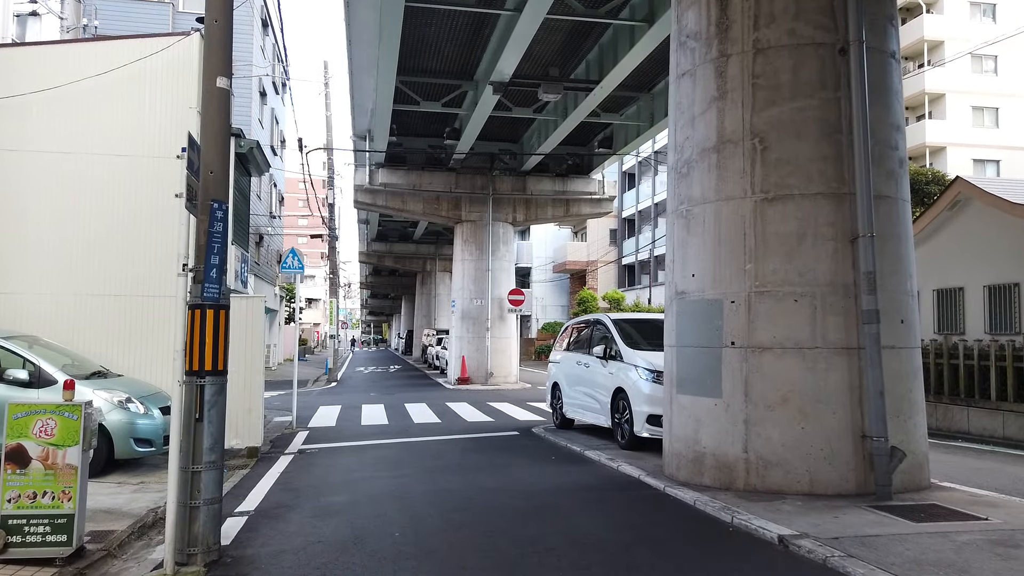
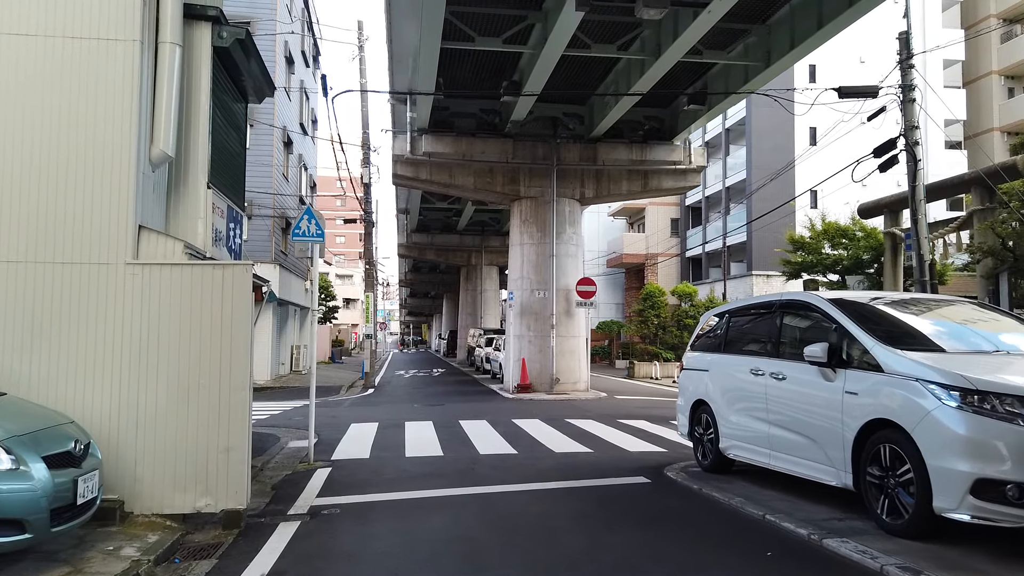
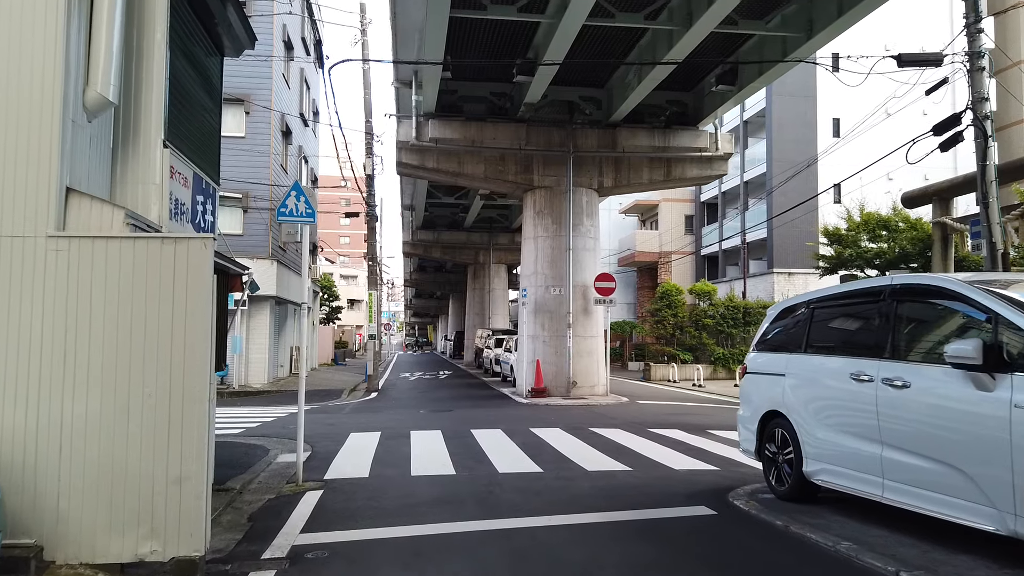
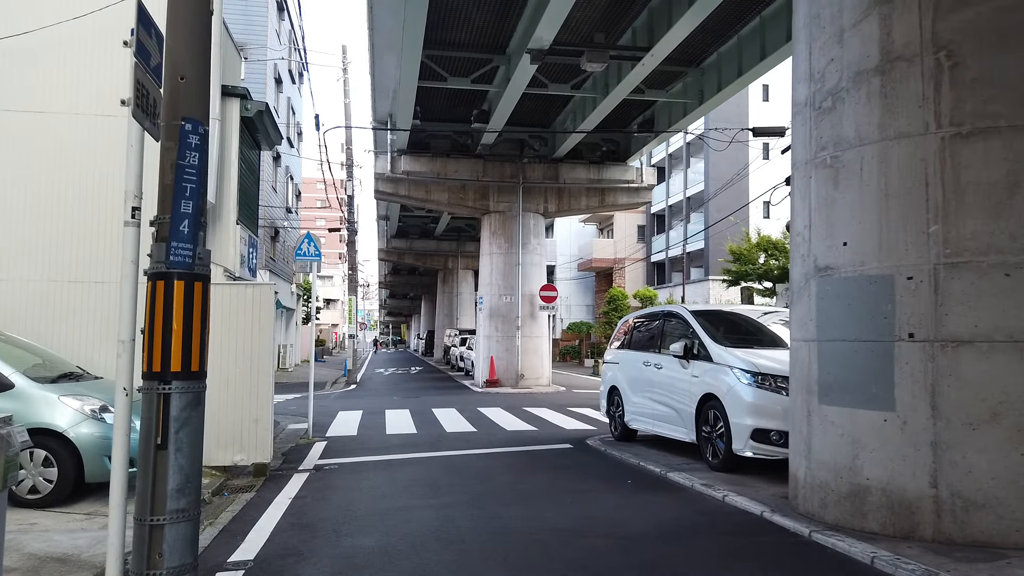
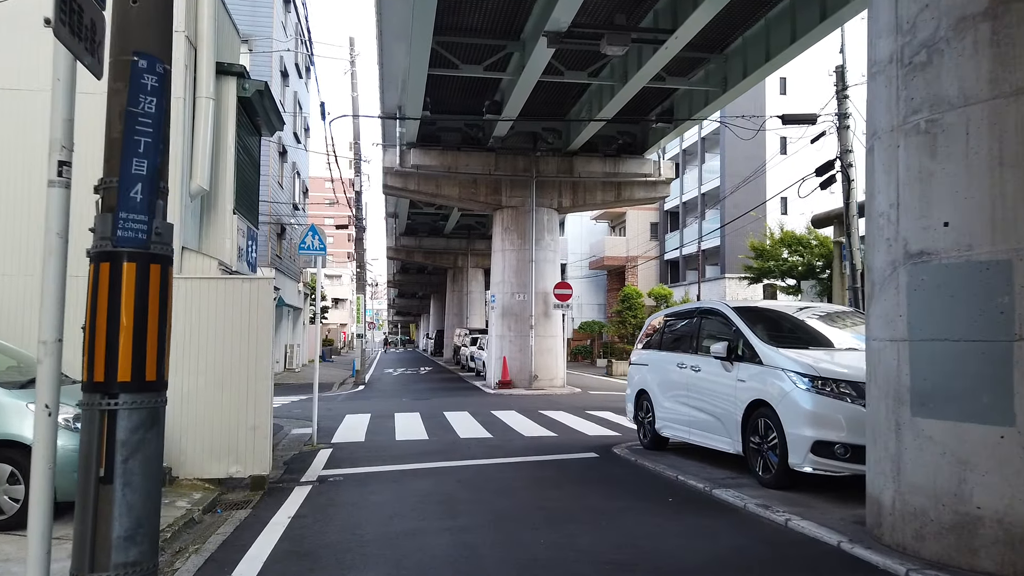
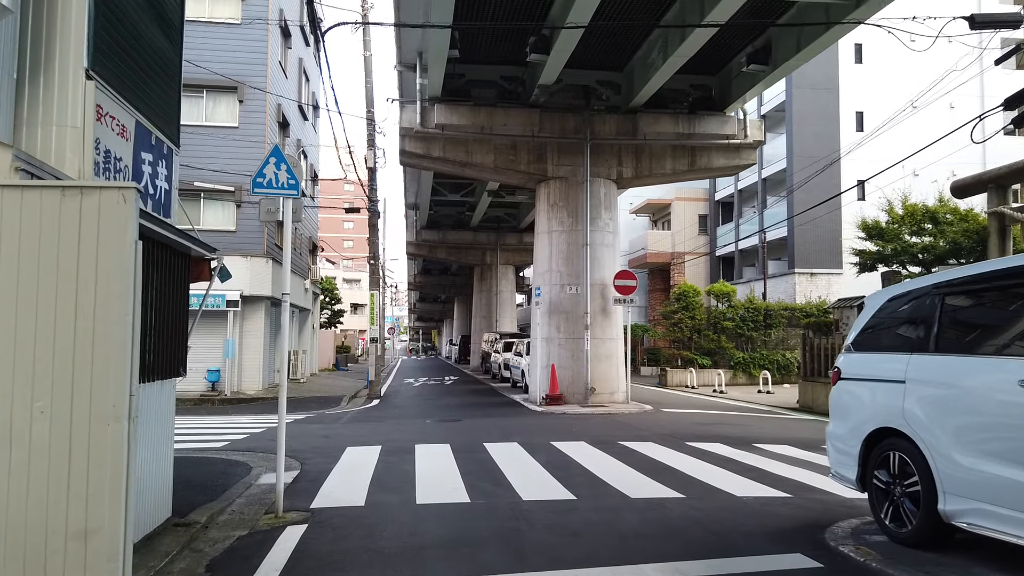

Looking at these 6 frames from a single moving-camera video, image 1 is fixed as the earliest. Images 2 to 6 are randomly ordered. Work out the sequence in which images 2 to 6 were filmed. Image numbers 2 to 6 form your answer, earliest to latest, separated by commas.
4, 5, 2, 3, 6
